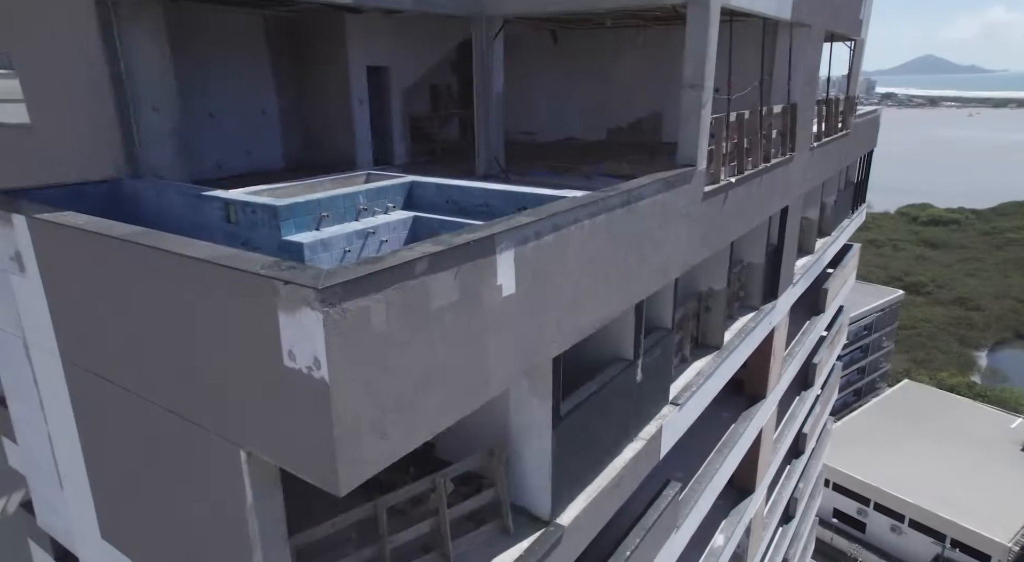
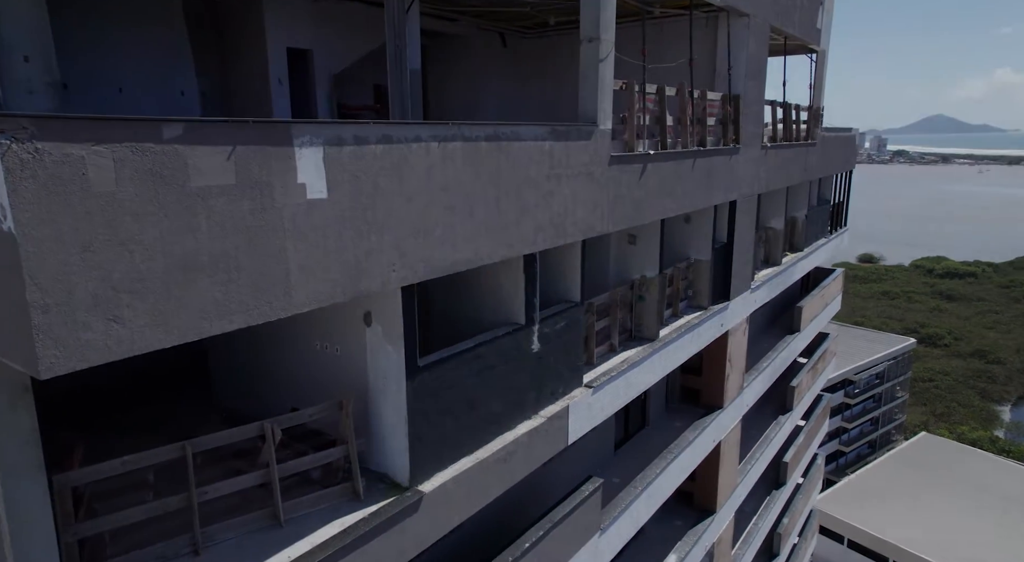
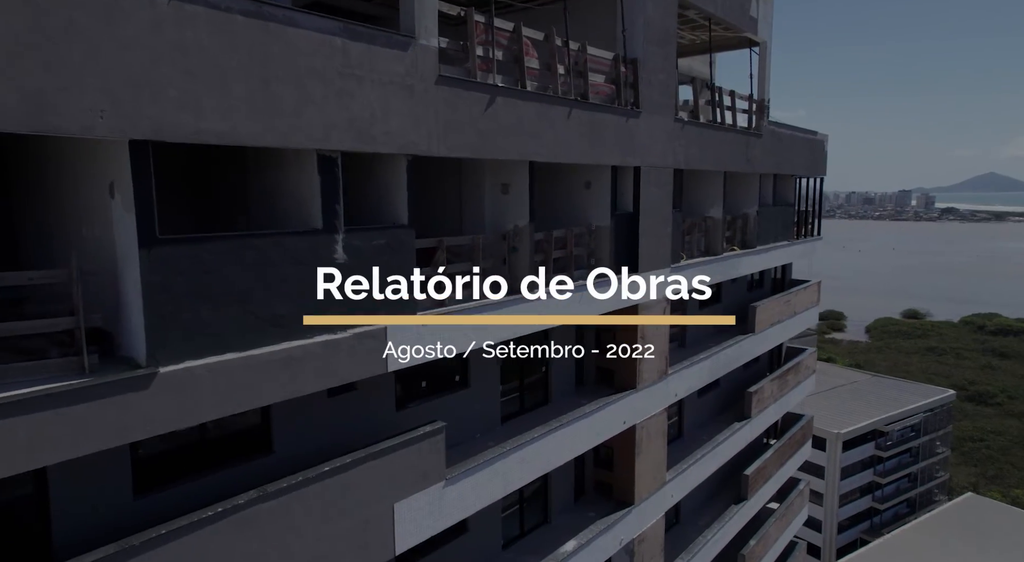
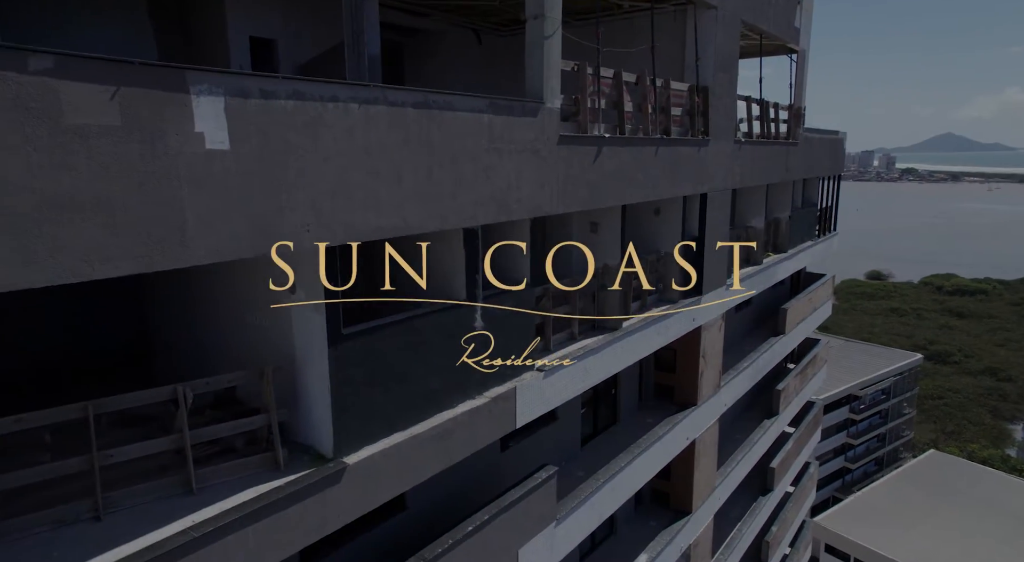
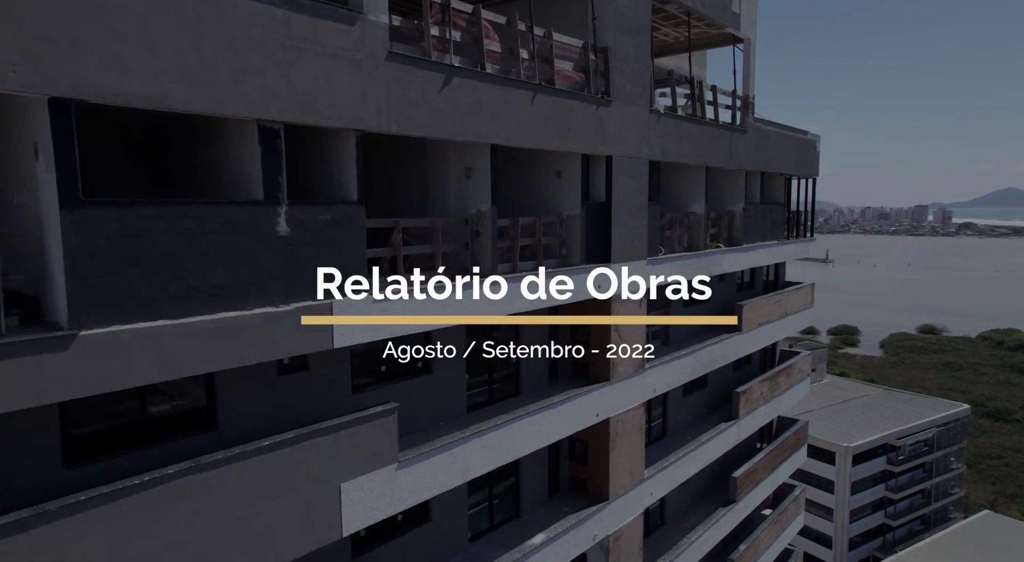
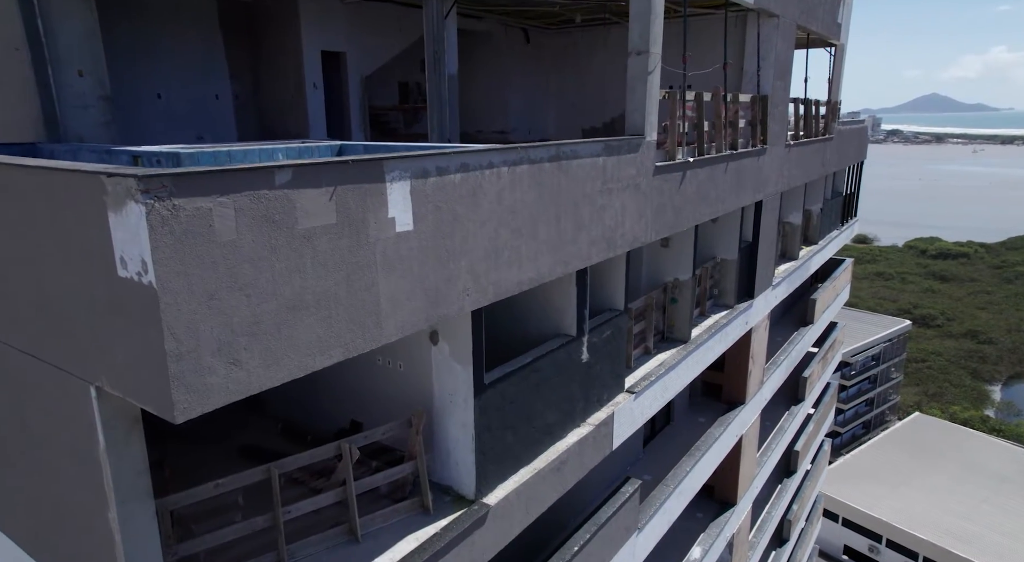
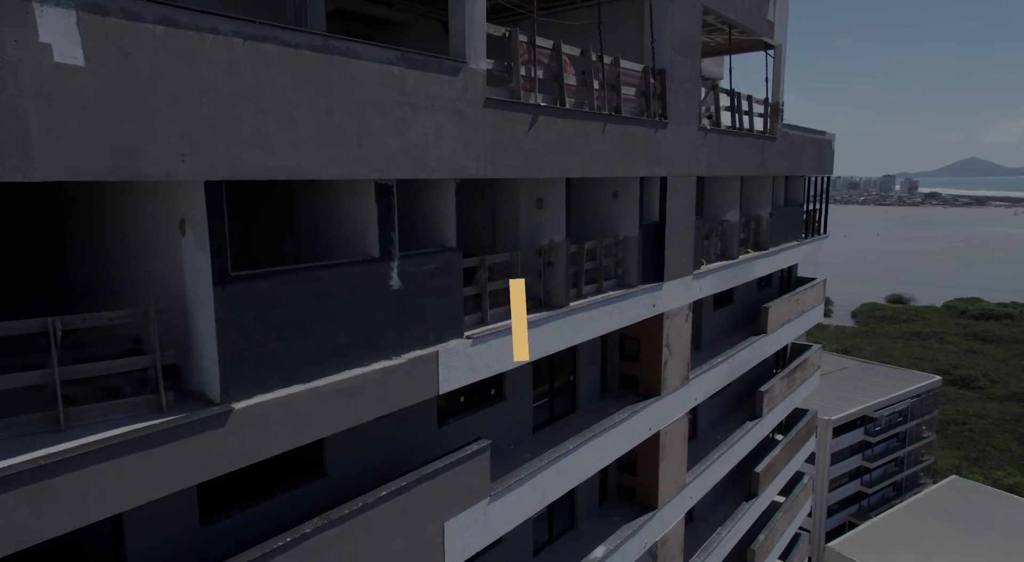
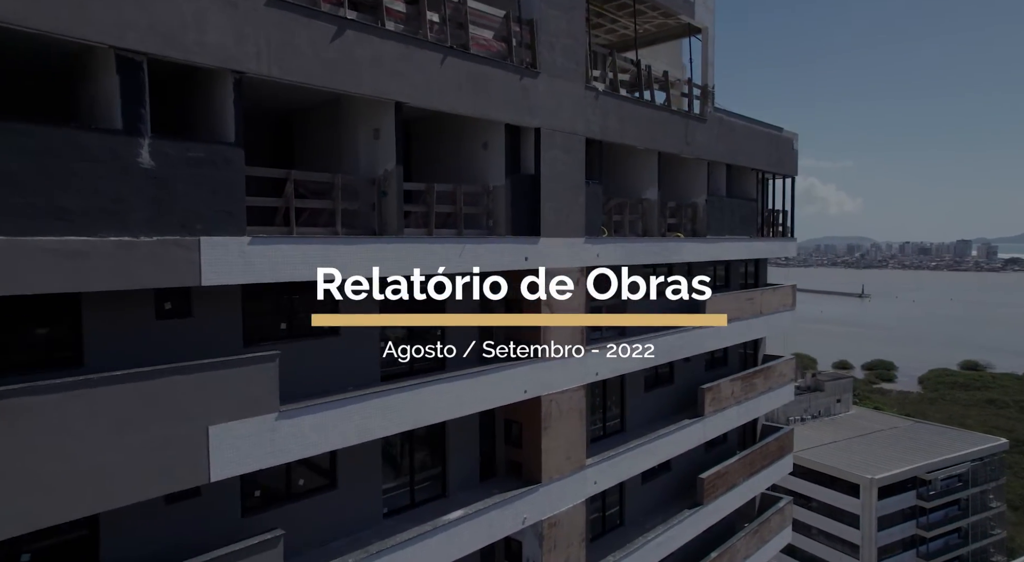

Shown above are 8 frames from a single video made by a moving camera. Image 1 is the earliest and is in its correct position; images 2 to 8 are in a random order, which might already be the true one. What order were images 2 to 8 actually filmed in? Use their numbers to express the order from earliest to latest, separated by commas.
6, 2, 4, 7, 3, 5, 8
